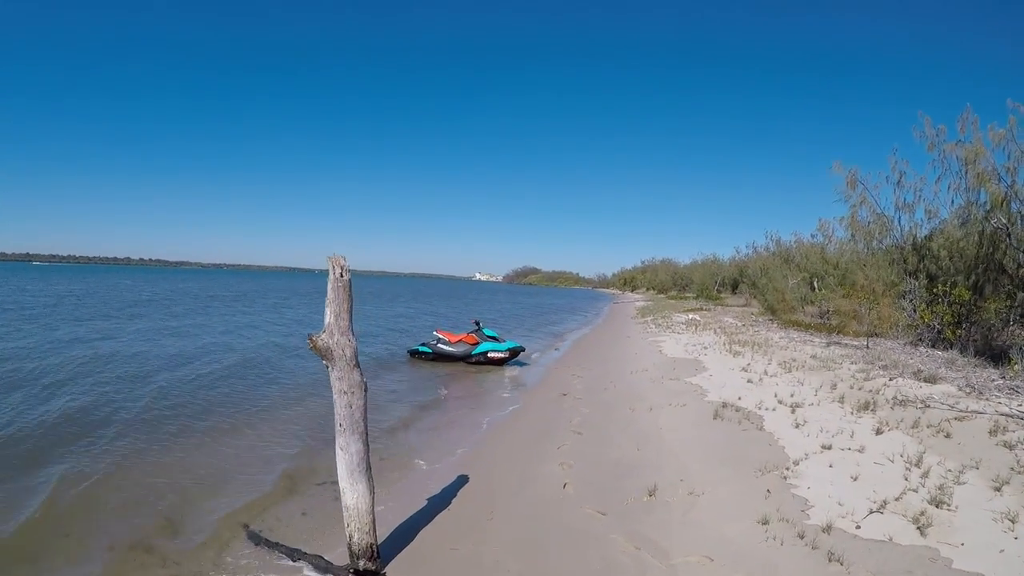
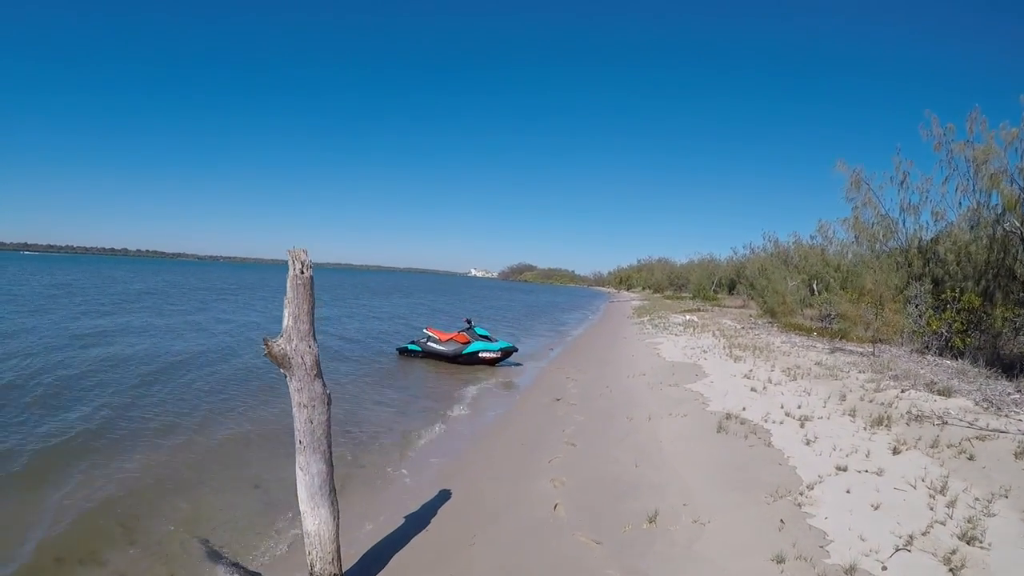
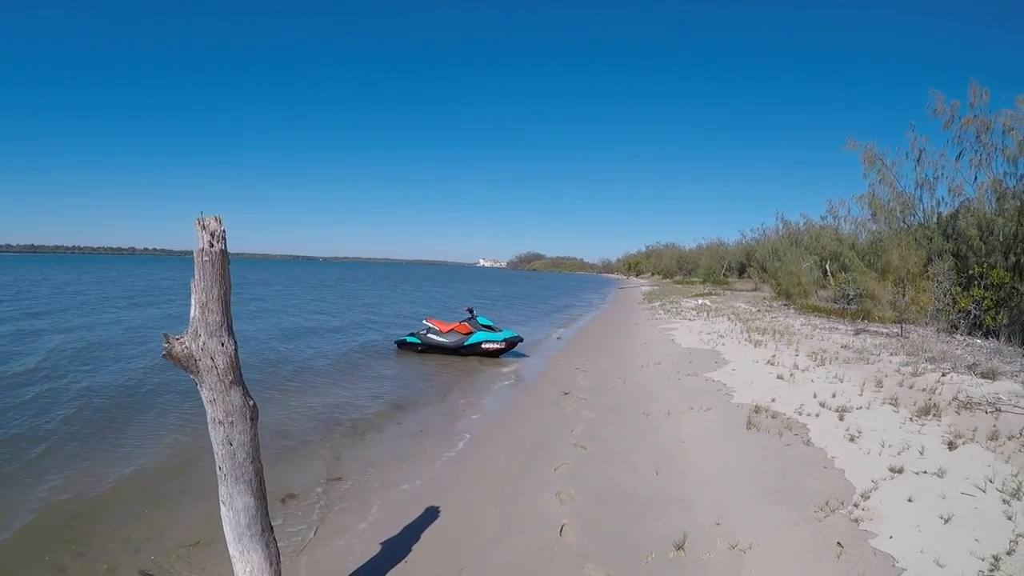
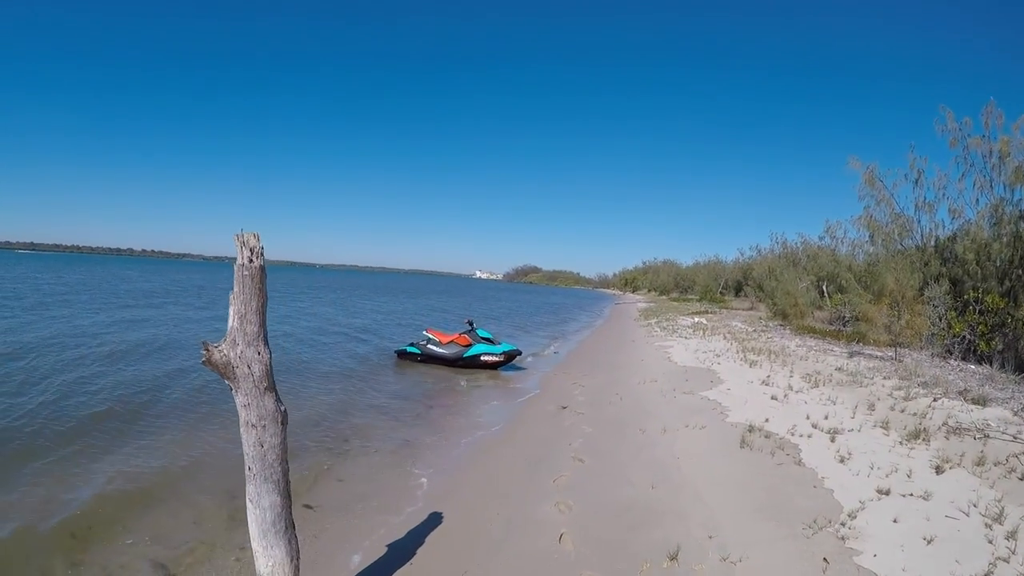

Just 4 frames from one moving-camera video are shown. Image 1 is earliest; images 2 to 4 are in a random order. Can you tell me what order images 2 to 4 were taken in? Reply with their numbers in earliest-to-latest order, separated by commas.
2, 4, 3
